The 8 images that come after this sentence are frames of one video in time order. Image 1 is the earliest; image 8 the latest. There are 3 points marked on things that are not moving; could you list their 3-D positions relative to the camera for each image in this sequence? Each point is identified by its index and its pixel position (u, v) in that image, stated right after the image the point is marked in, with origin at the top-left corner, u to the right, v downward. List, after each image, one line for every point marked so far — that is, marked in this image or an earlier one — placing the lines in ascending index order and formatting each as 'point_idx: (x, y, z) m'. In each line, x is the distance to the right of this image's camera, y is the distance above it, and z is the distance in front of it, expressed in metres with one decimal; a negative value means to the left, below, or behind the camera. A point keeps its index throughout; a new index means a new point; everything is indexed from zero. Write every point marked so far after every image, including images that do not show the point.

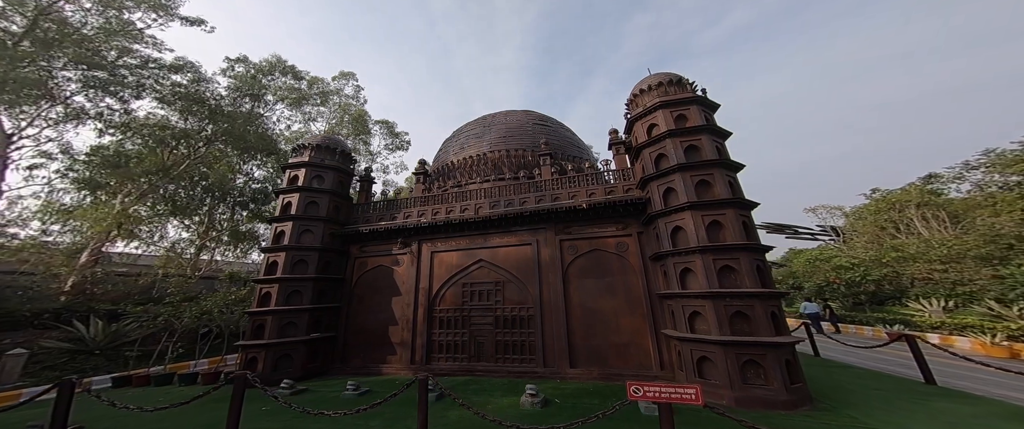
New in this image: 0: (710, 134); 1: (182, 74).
0: (+3.9, +1.6, +5.9) m
1: (-15.6, +7.1, +14.2) m
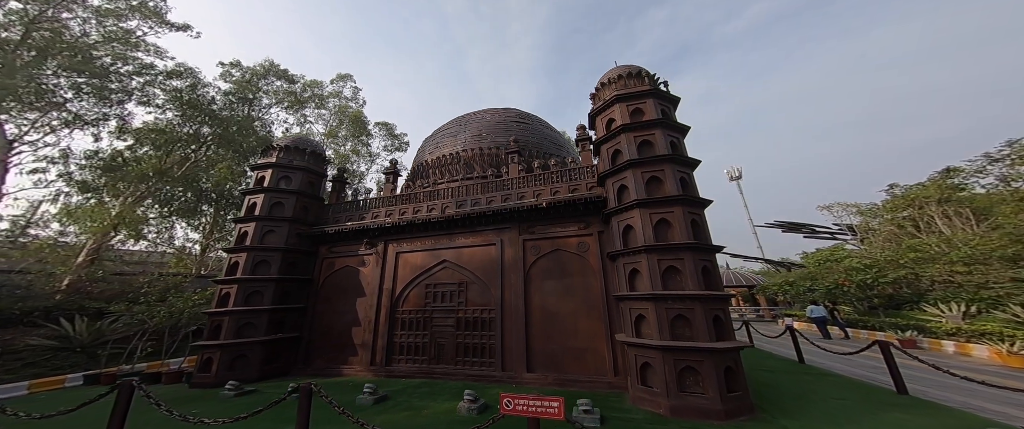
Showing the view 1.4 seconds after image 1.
0: (+2.9, +1.6, +5.5) m
1: (-16.3, +7.0, +14.6) m
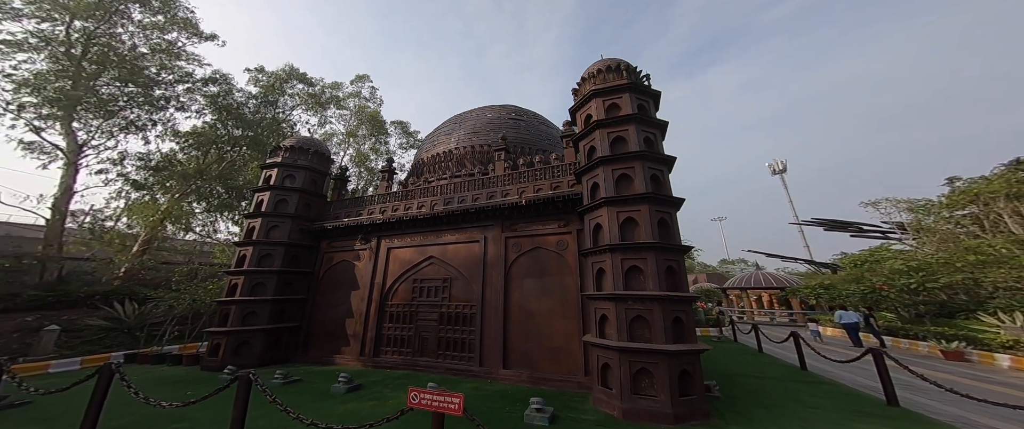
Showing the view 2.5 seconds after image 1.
0: (+2.3, +1.7, +5.3) m
1: (-16.1, +7.2, +15.8) m
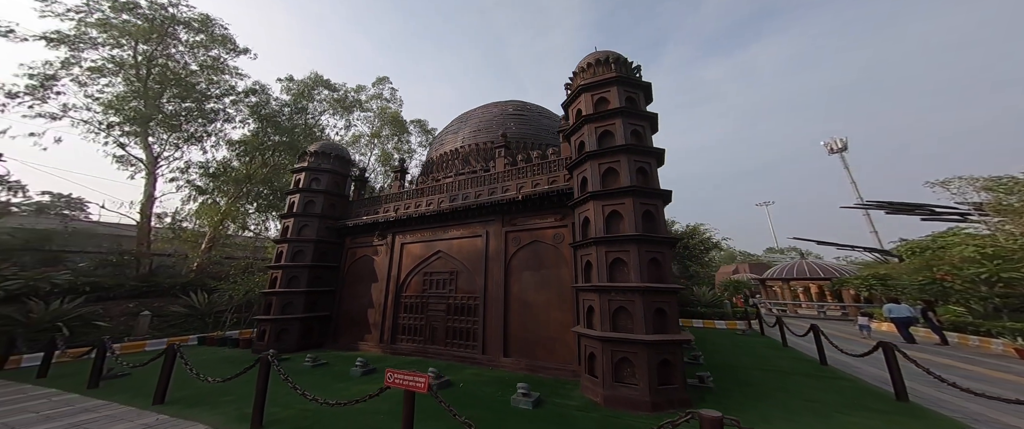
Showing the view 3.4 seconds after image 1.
0: (+2.1, +1.8, +5.3) m
1: (-15.3, +7.2, +17.4) m
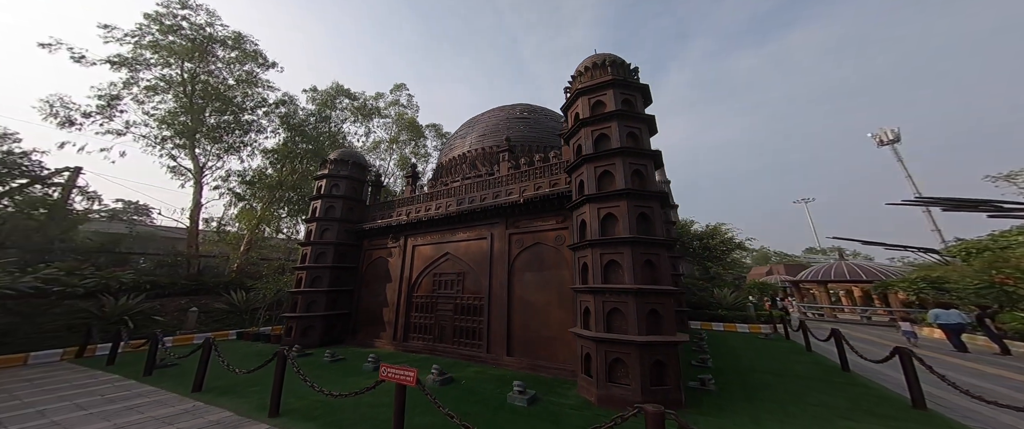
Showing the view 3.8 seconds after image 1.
0: (+2.0, +1.7, +5.3) m
1: (-14.6, +6.9, +18.6) m
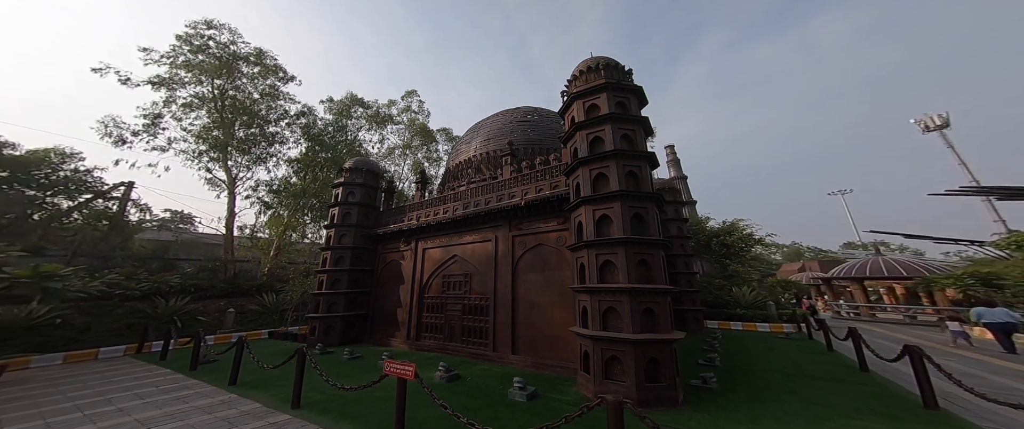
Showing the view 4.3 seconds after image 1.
0: (+1.9, +1.7, +5.4) m
1: (-14.0, +6.5, +19.6) m
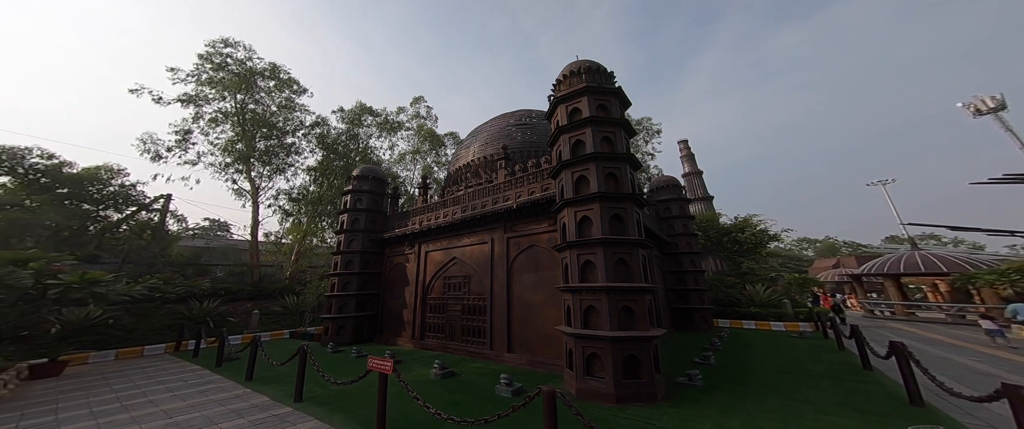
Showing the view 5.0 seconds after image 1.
0: (+1.6, +1.7, +5.5) m
1: (-13.6, +6.0, +20.6) m
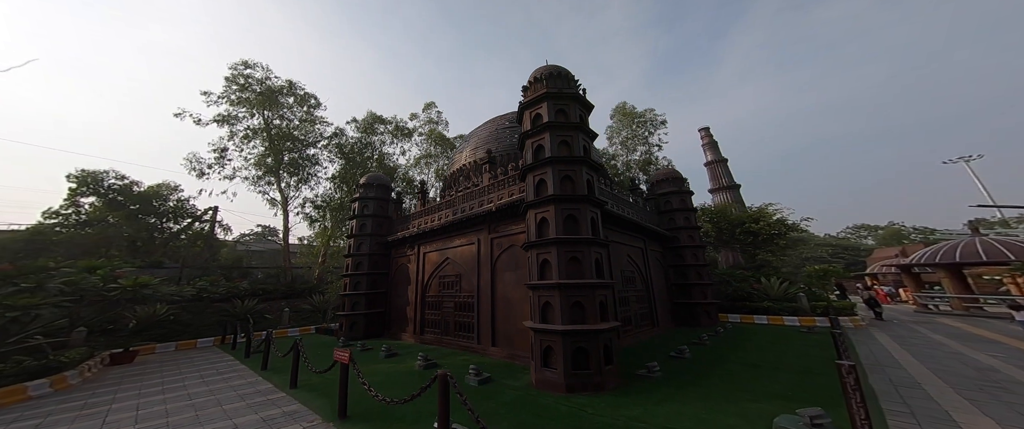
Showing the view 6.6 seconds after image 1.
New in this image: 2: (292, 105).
0: (+0.8, +1.7, +5.8) m
1: (-13.2, +5.7, +22.1) m
2: (-15.2, +7.2, +20.0) m
